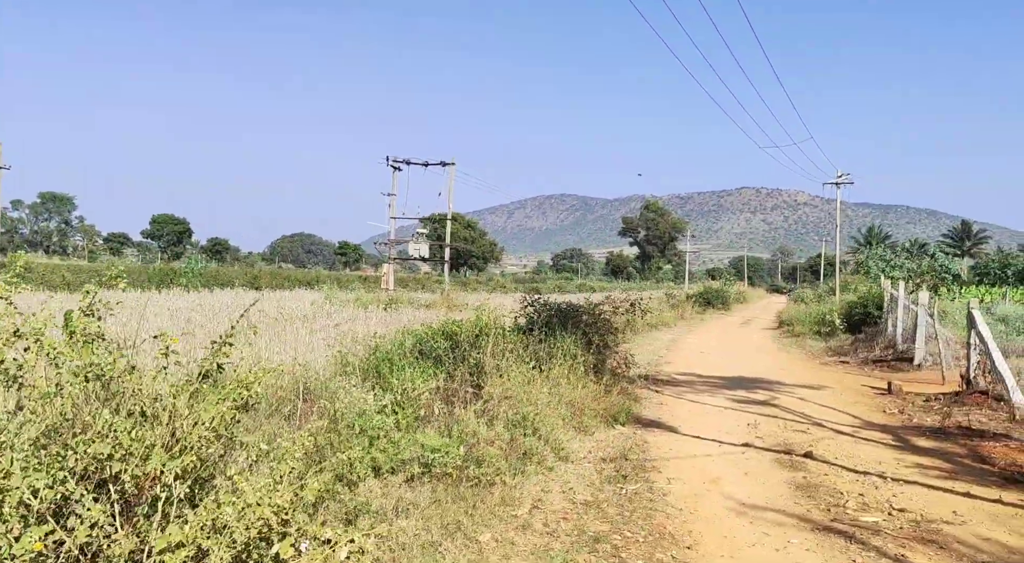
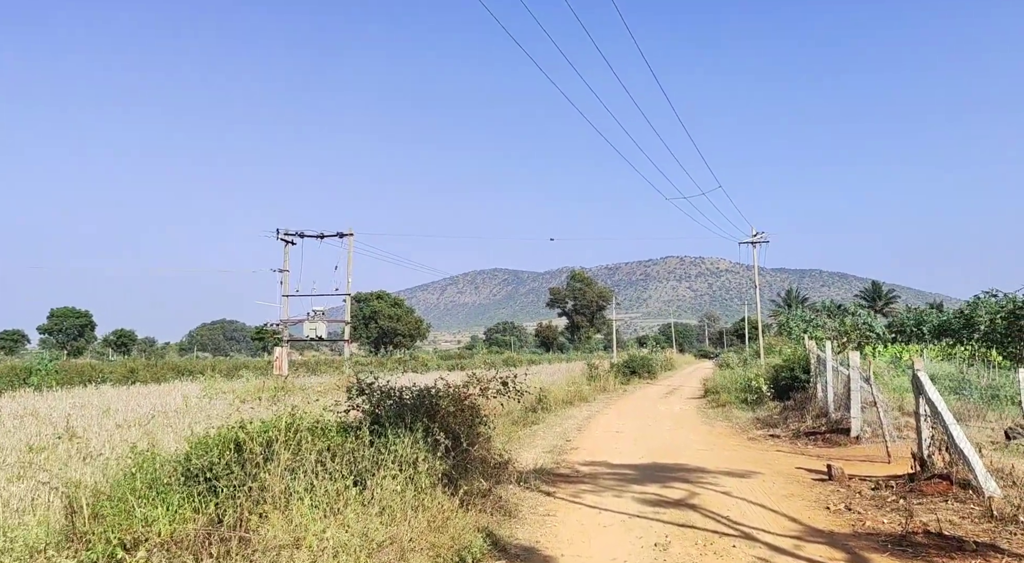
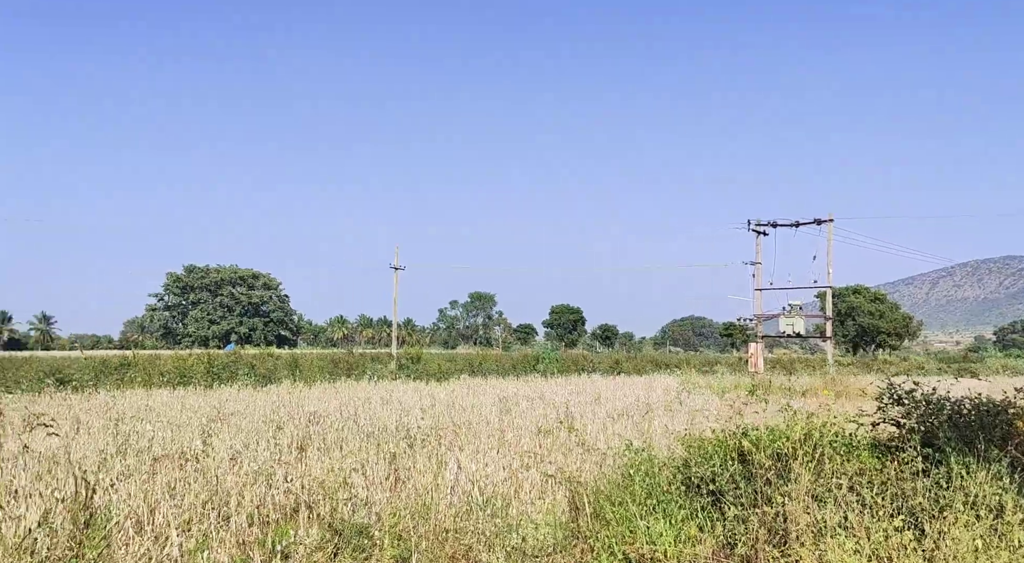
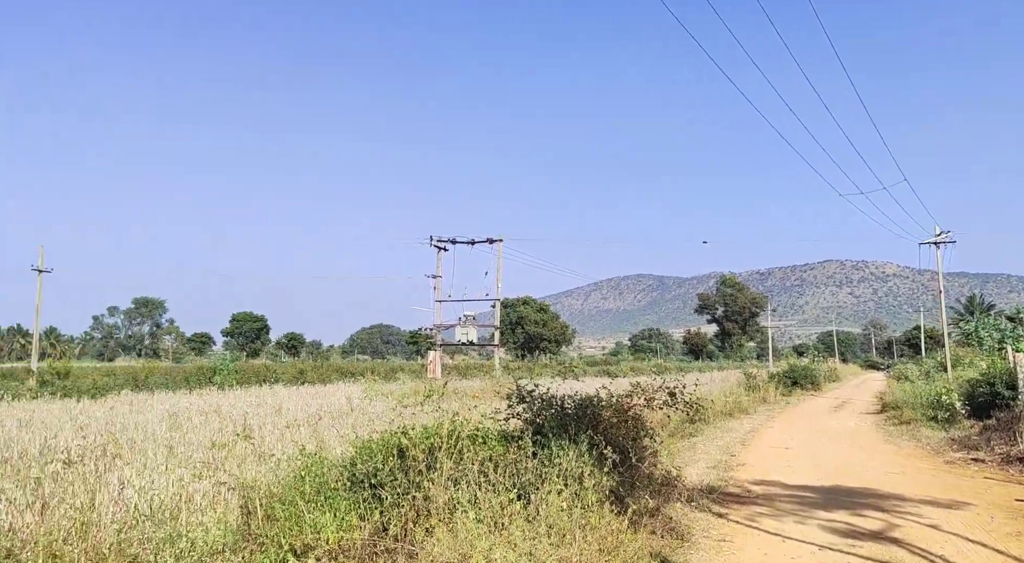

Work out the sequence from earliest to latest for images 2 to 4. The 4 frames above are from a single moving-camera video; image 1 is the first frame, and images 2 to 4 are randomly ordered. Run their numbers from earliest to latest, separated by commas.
2, 4, 3
